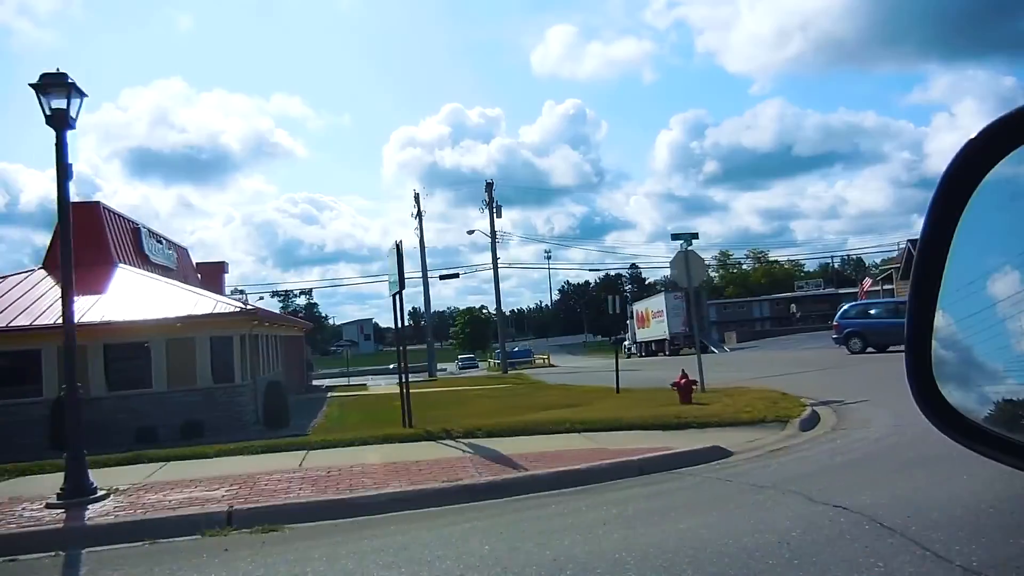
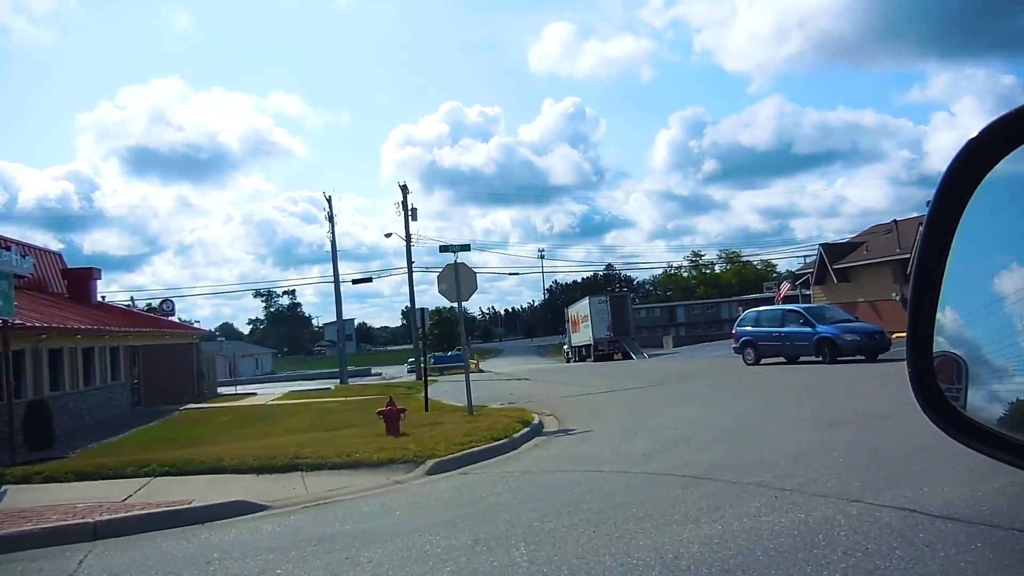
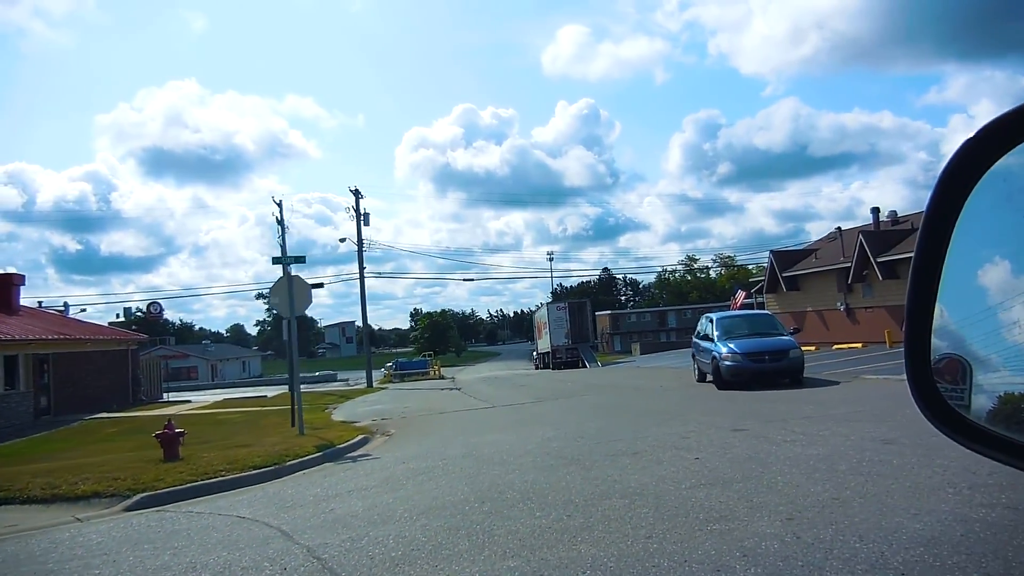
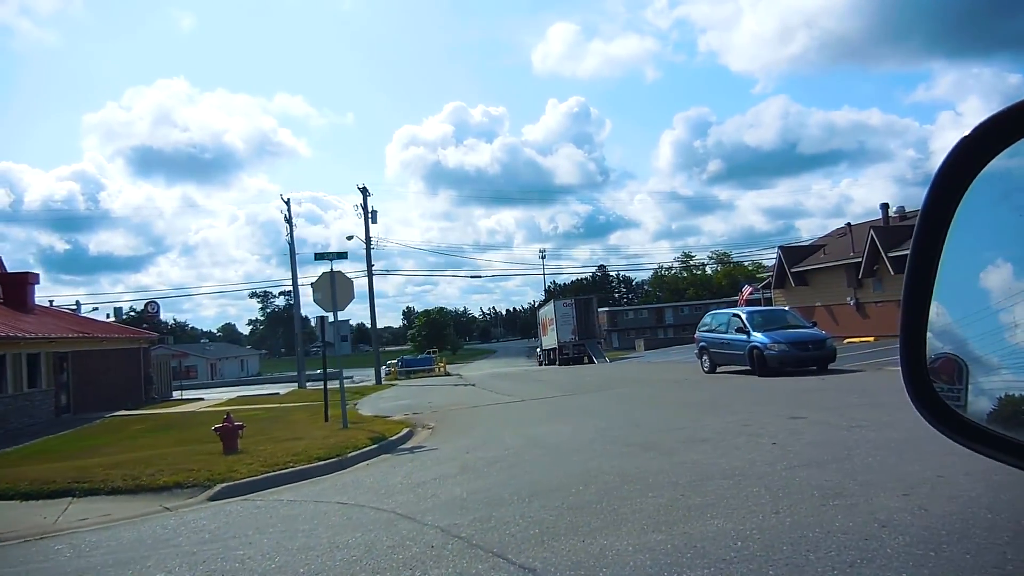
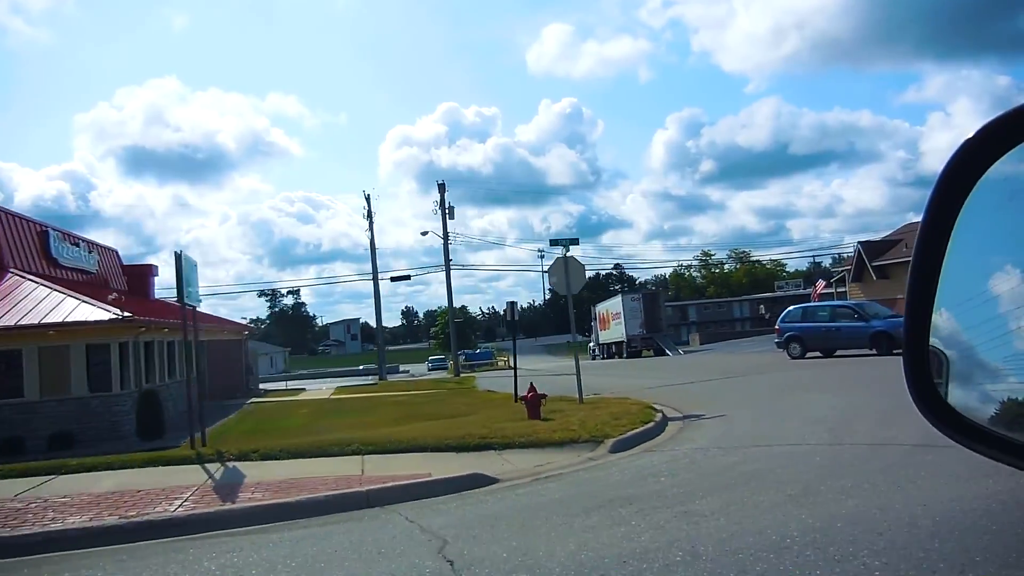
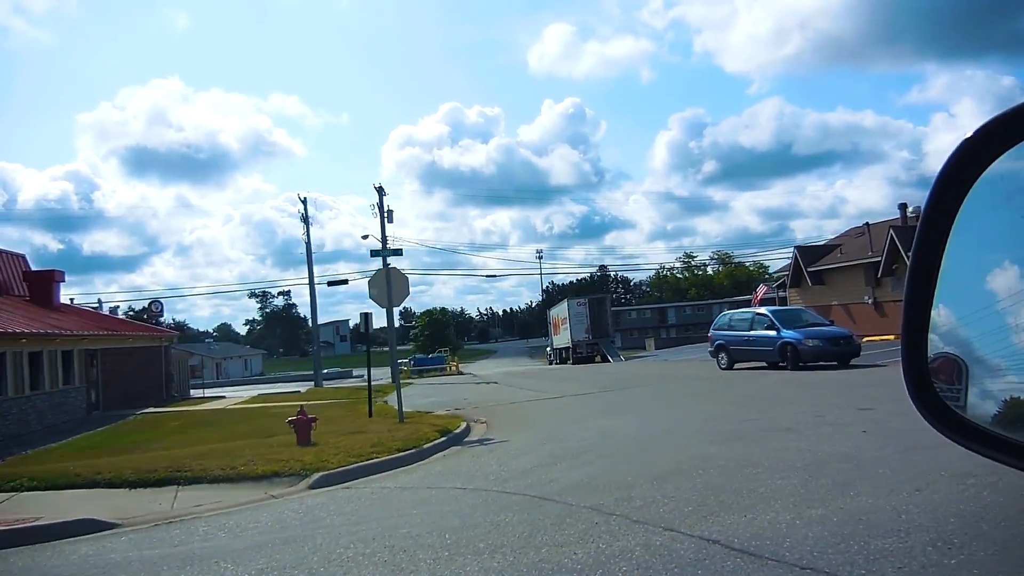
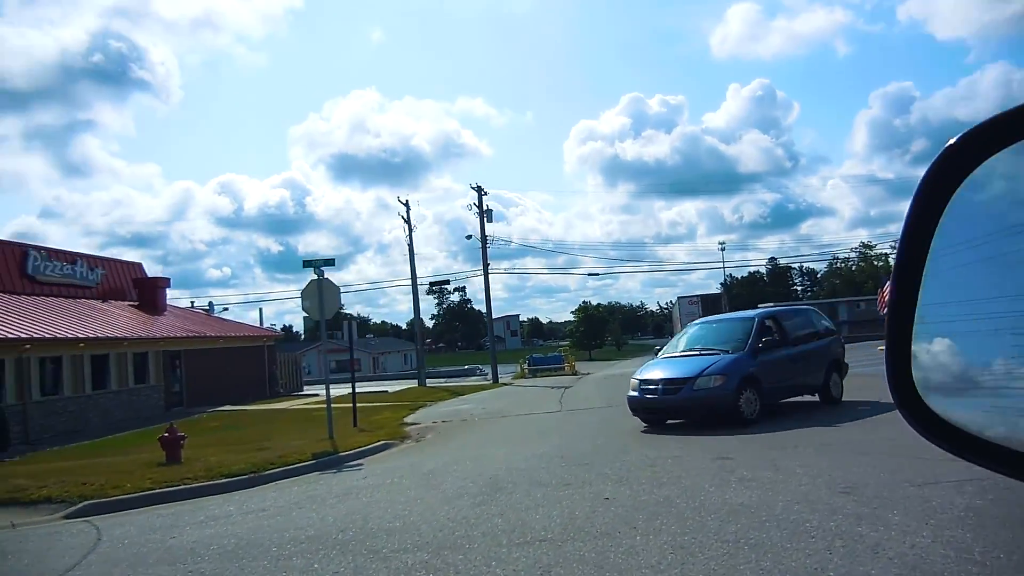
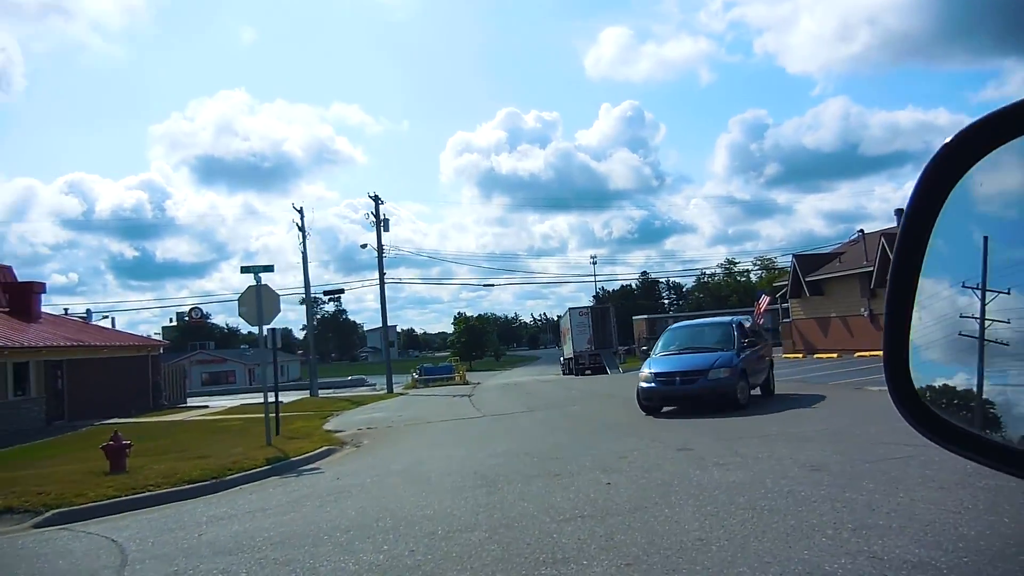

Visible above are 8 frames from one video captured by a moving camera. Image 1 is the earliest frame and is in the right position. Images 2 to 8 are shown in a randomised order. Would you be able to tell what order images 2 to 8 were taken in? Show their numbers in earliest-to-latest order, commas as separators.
5, 2, 6, 4, 3, 8, 7
